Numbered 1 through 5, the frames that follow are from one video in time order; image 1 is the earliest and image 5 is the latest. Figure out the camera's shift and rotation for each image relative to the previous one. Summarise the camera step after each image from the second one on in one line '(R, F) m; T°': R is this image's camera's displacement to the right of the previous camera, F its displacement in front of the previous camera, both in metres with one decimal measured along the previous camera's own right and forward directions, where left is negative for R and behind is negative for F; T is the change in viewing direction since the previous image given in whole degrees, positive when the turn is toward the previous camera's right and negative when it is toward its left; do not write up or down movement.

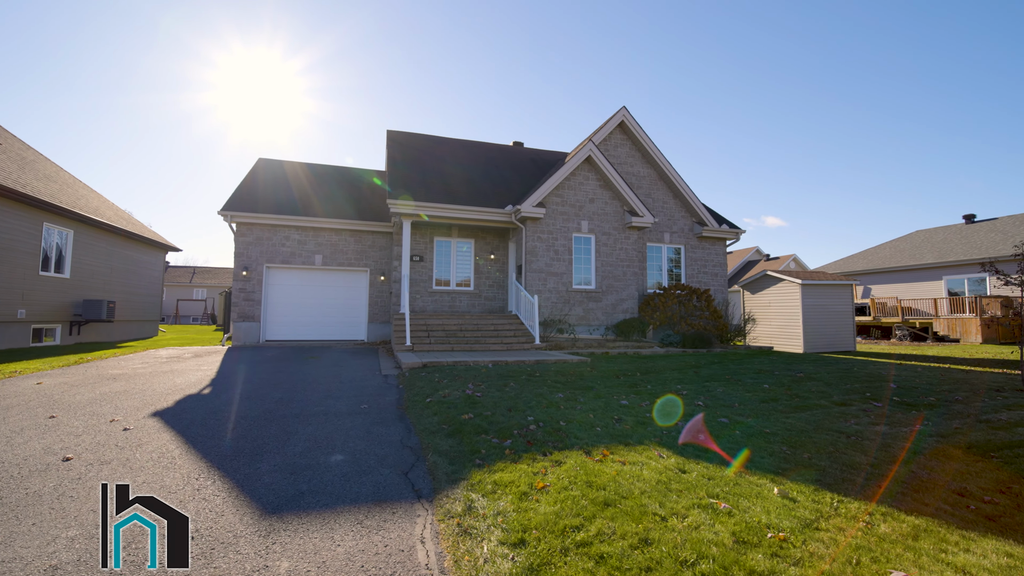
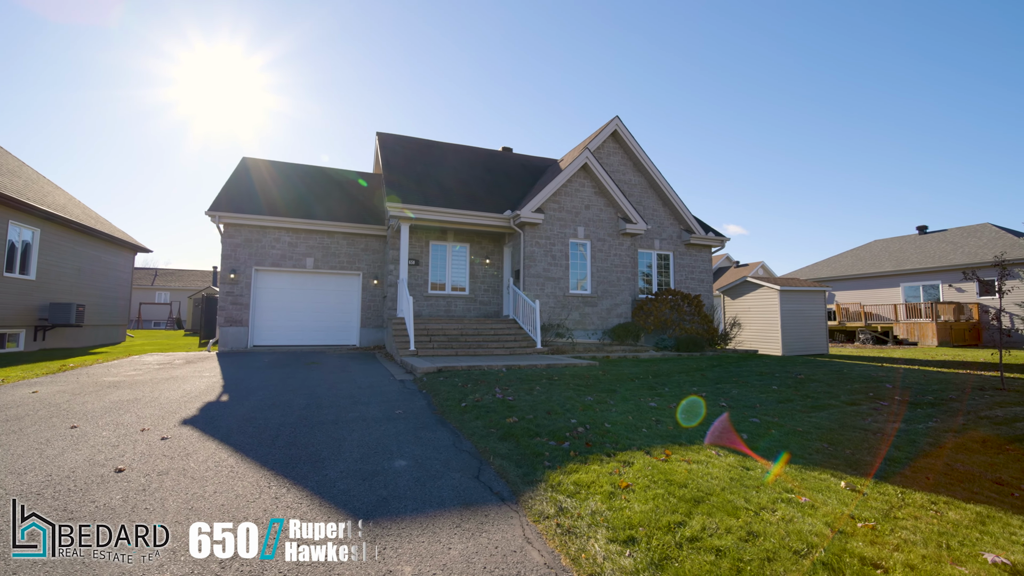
(-0.8, -0.1) m; +4°
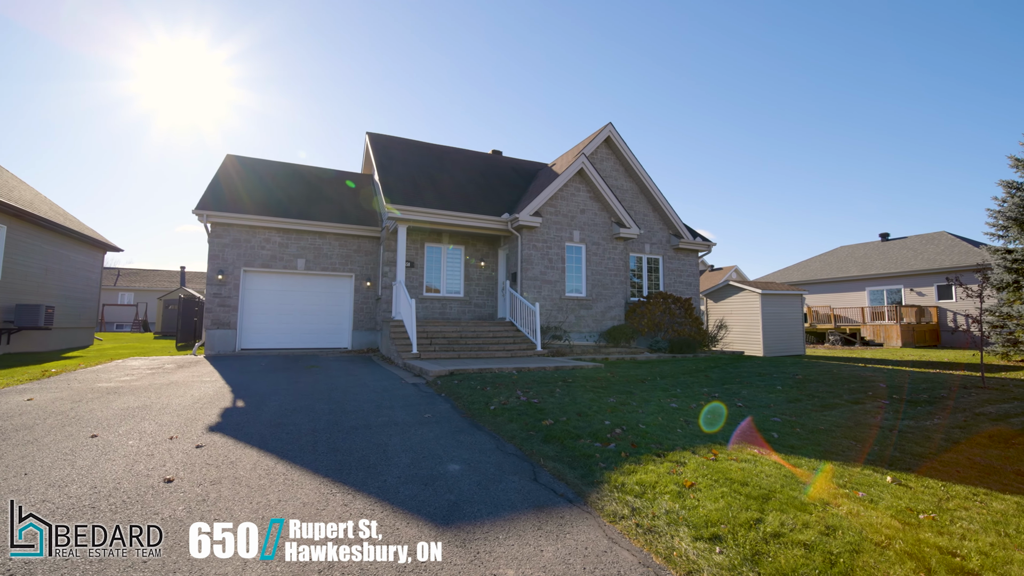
(-0.7, 0.0) m; +3°
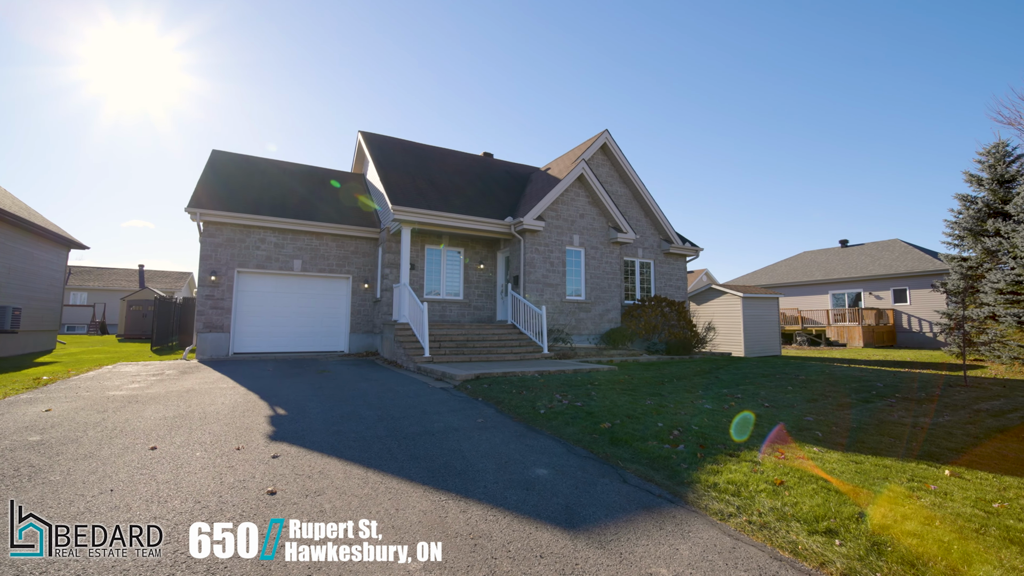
(-1.1, -0.1) m; +4°
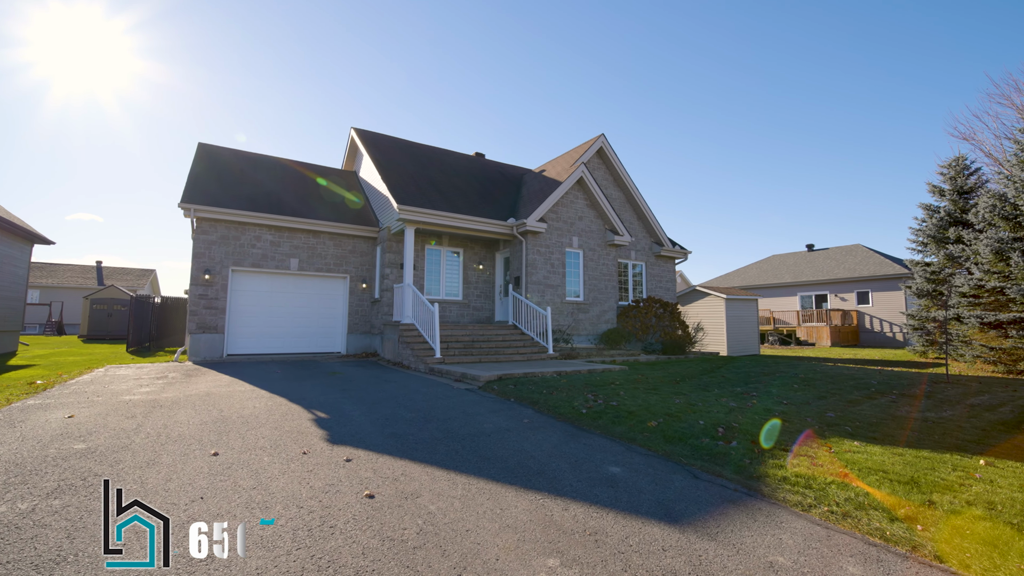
(-1.0, -0.1) m; +4°
